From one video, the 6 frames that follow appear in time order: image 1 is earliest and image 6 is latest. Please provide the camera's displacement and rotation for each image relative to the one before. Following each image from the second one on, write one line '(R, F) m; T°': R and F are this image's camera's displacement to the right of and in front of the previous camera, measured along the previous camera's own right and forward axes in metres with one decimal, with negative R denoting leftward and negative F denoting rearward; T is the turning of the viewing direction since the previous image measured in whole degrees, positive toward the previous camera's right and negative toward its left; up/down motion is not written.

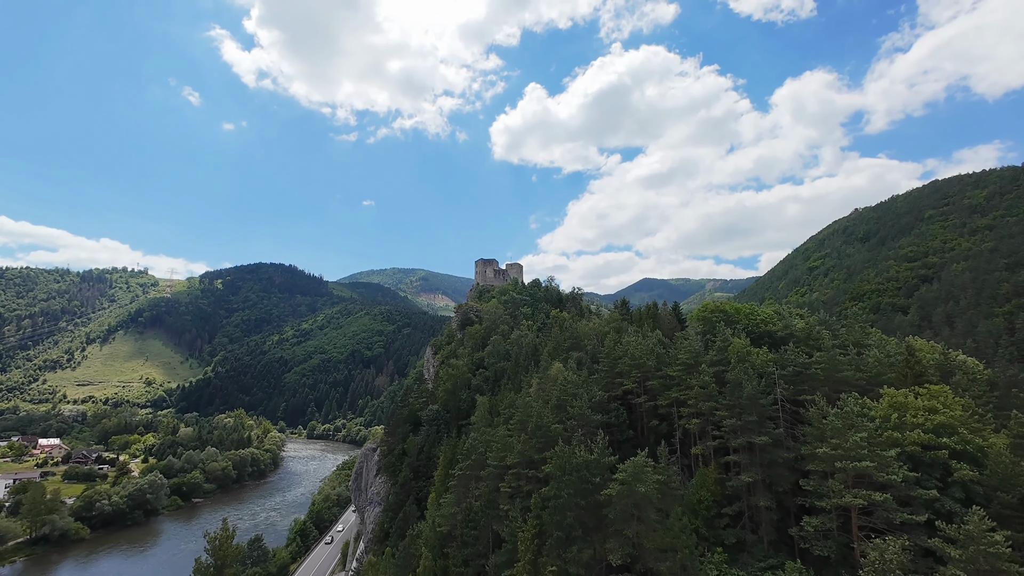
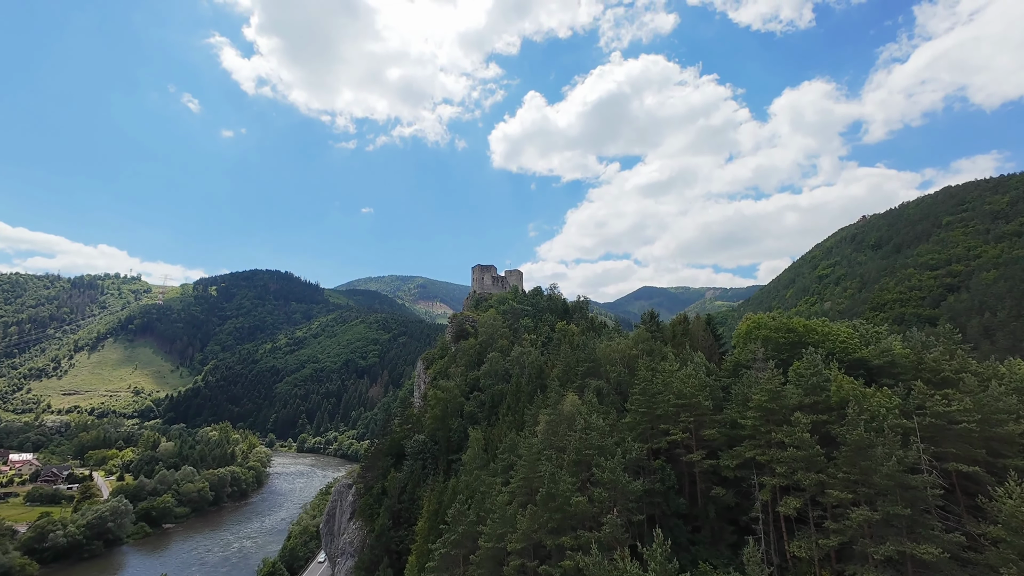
(-0.1, +6.4) m; 0°
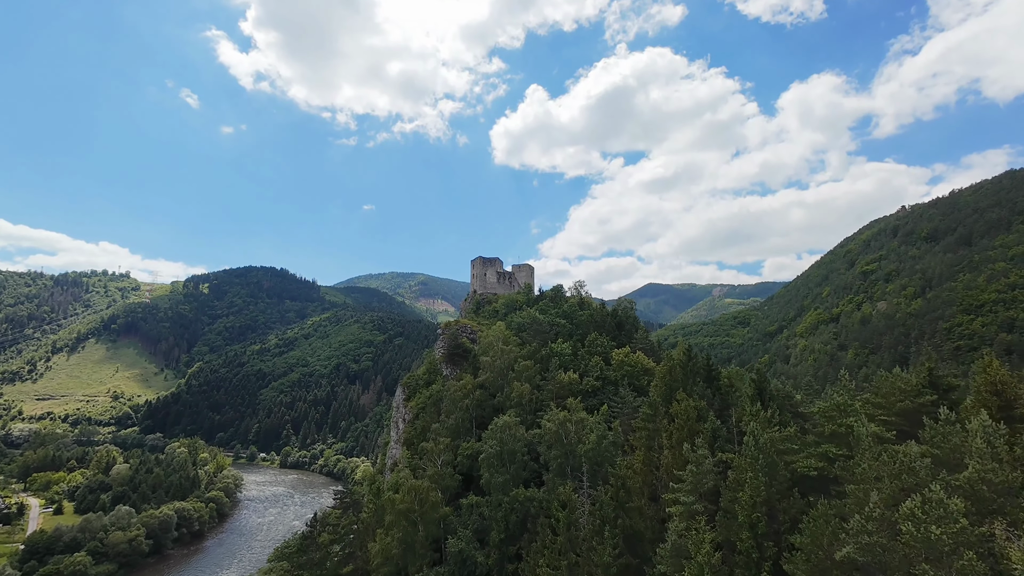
(-1.3, +18.9) m; 0°
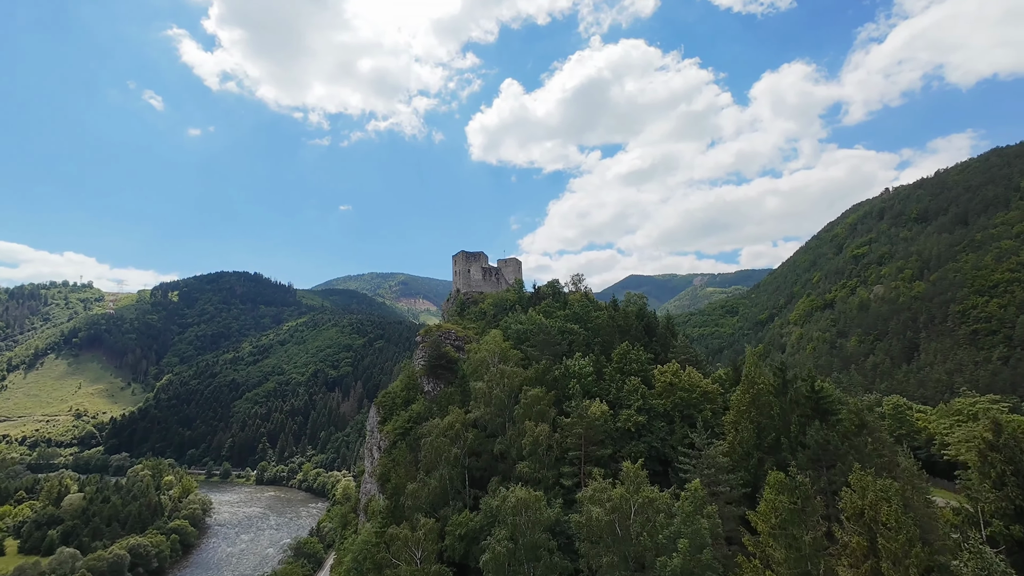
(-0.8, +7.5) m; +2°
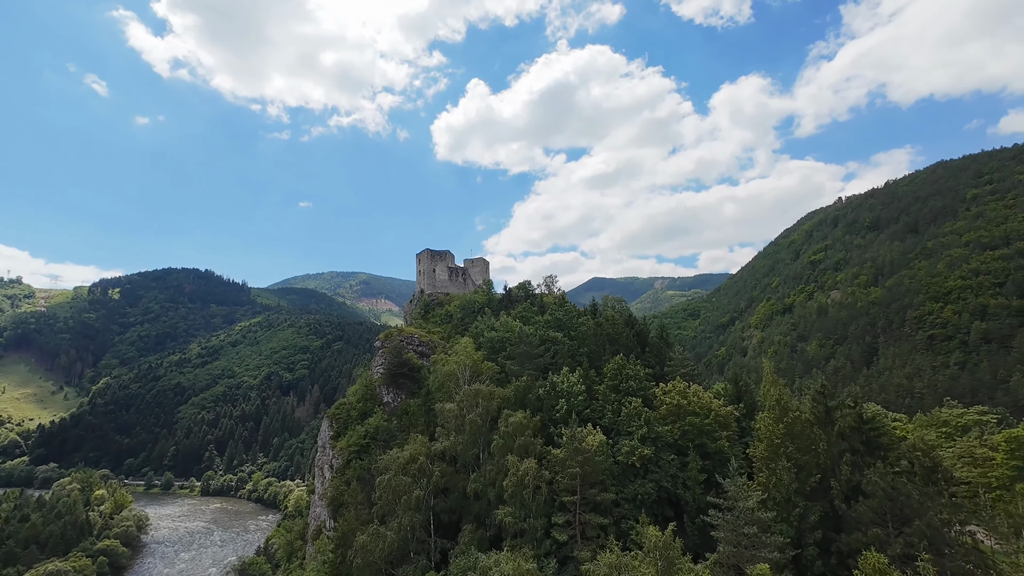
(-0.4, +3.3) m; +4°
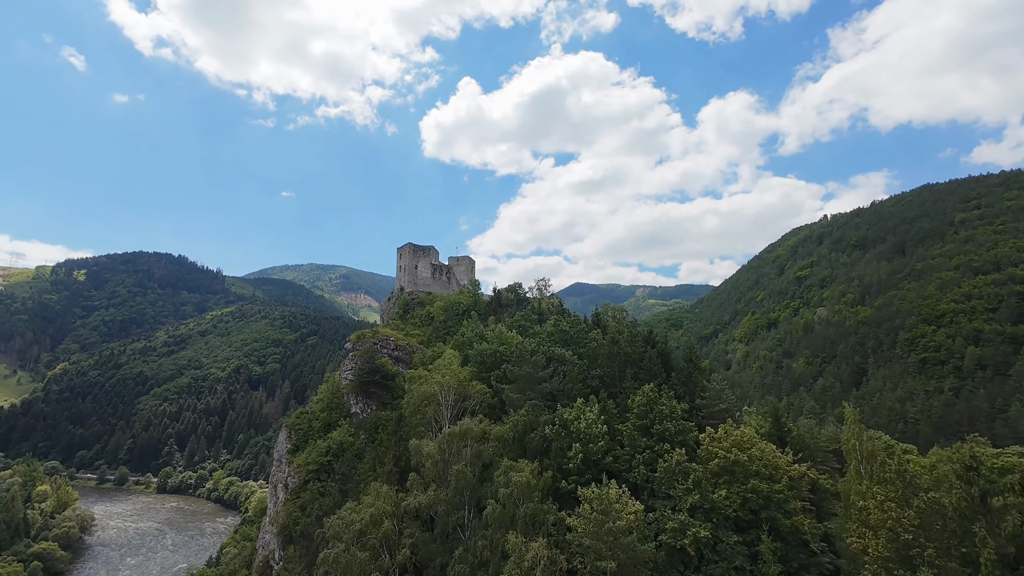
(-0.7, +4.1) m; +2°
